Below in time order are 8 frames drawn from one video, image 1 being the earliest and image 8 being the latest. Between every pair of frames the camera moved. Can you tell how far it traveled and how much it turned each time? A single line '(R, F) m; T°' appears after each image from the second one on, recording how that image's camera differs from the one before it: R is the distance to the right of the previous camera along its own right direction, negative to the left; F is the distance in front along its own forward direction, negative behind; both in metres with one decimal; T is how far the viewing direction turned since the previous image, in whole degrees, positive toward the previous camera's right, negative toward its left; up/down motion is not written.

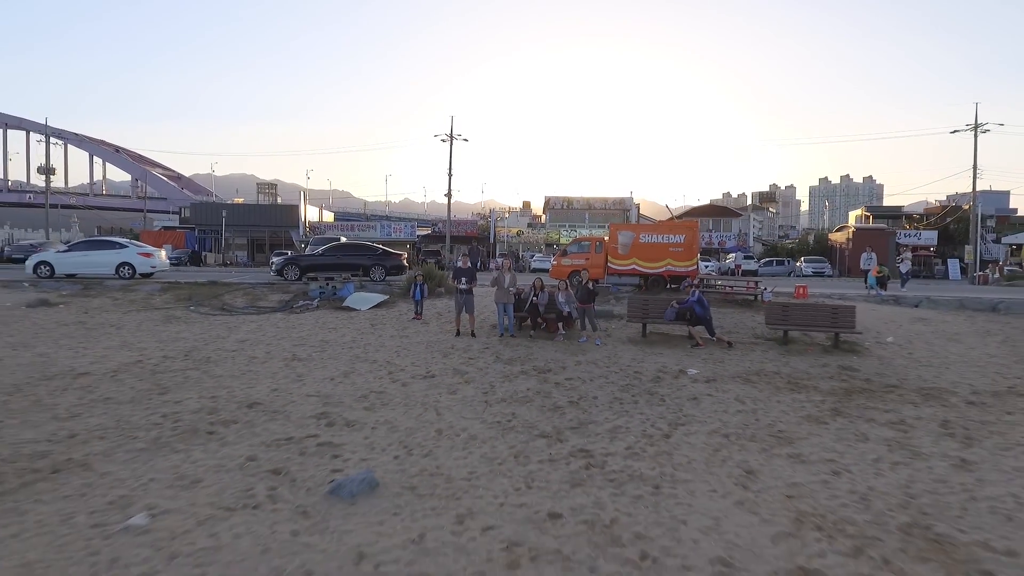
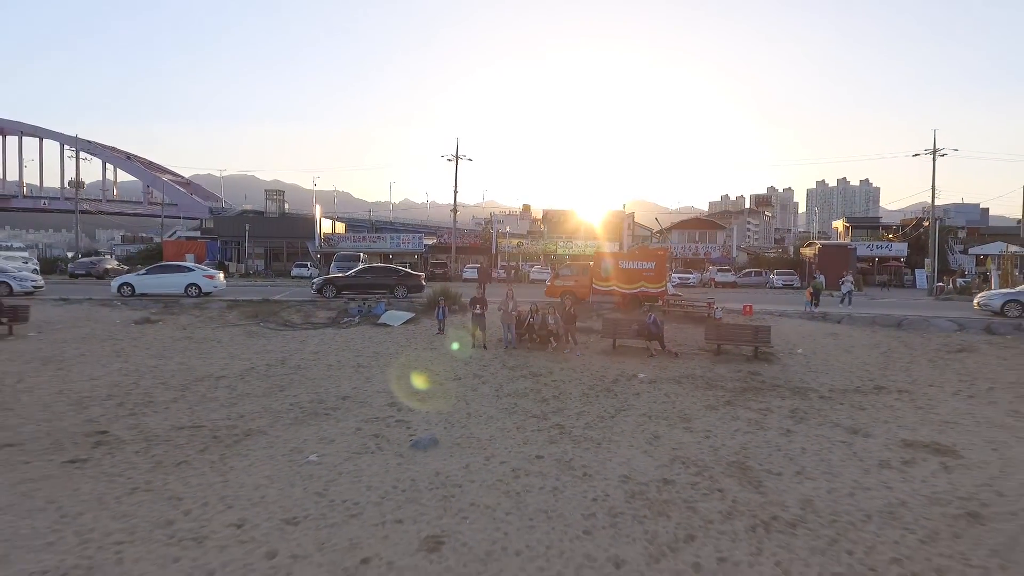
(0.0, -2.9) m; 0°
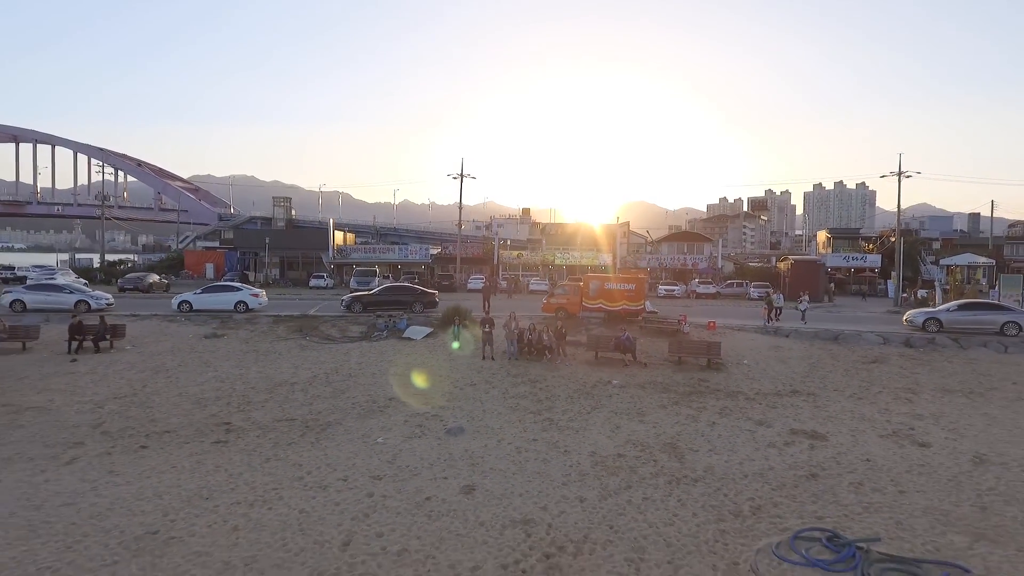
(-0.1, -3.0) m; 0°
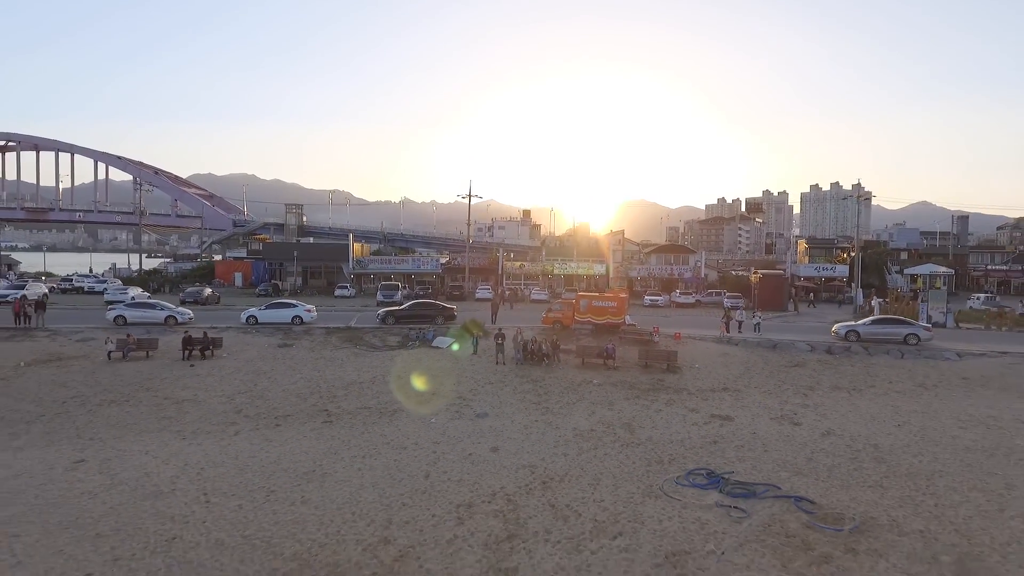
(-0.2, -4.6) m; 0°
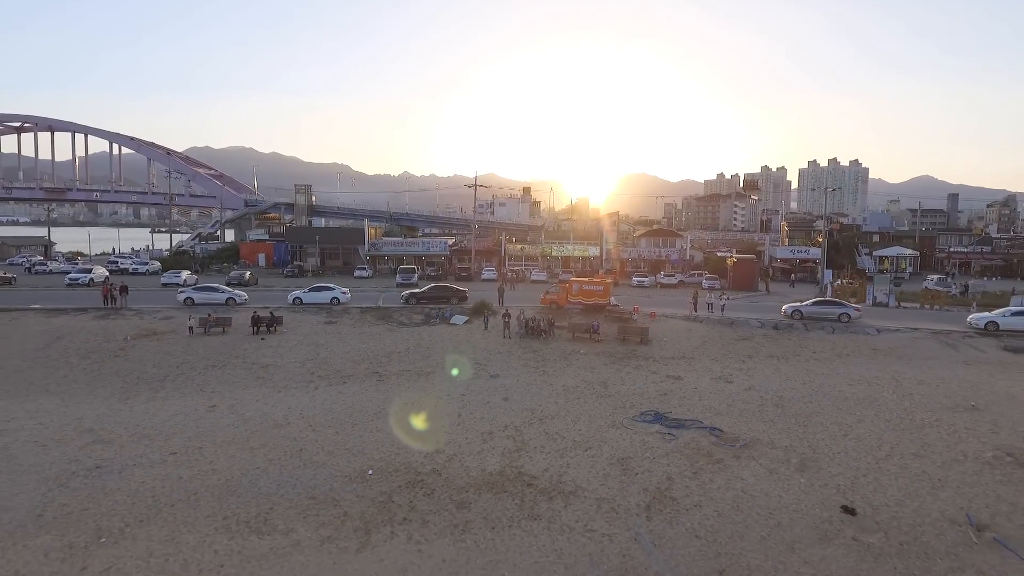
(-0.2, -4.7) m; 0°
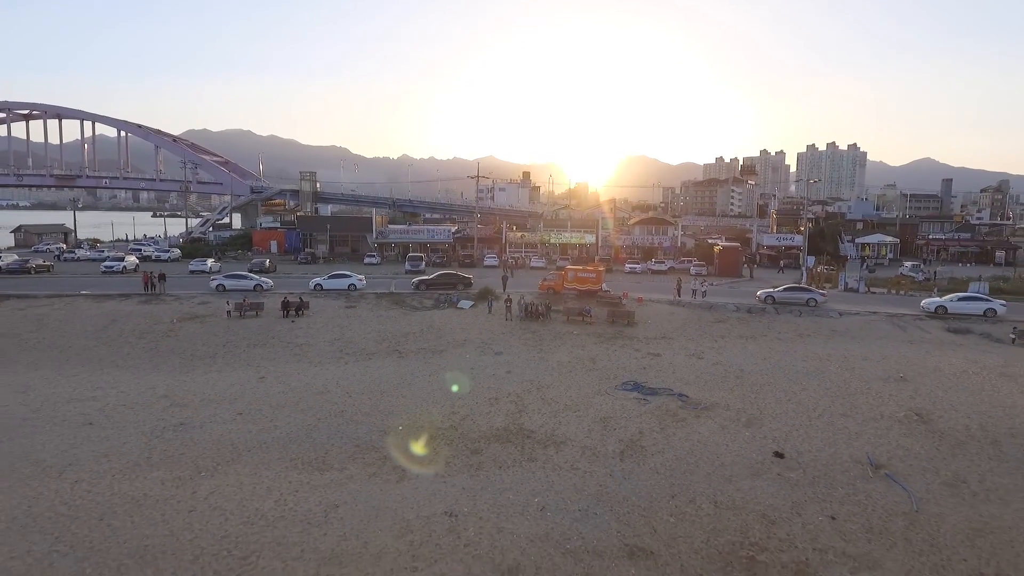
(-0.1, -3.0) m; 0°
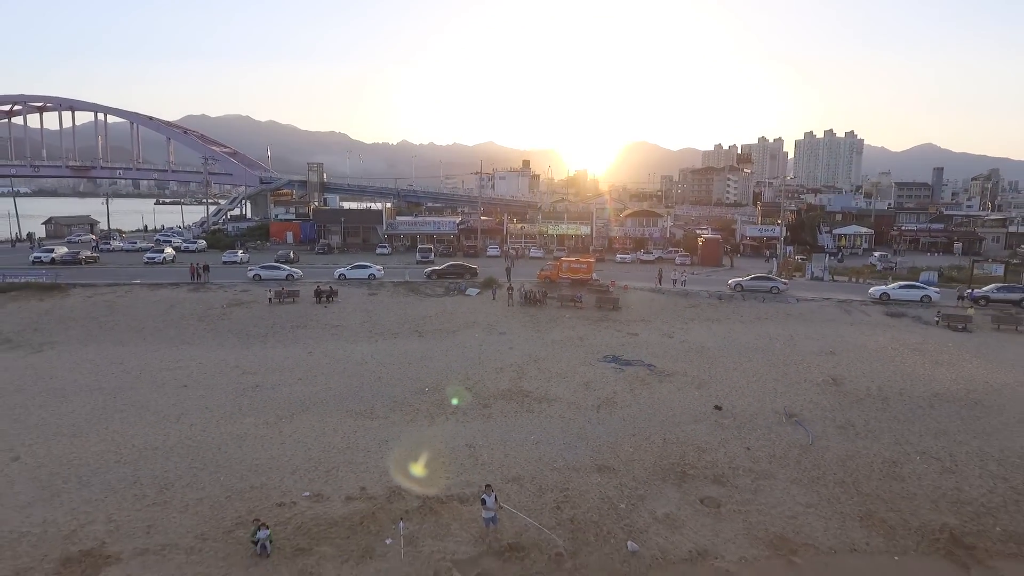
(-0.1, -4.3) m; 0°
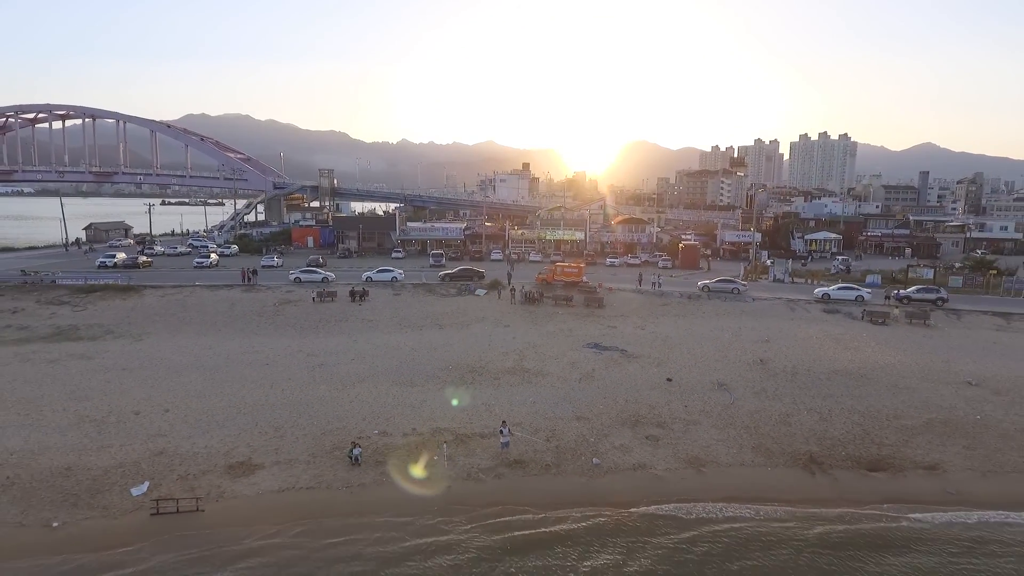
(-0.1, -6.2) m; 0°
